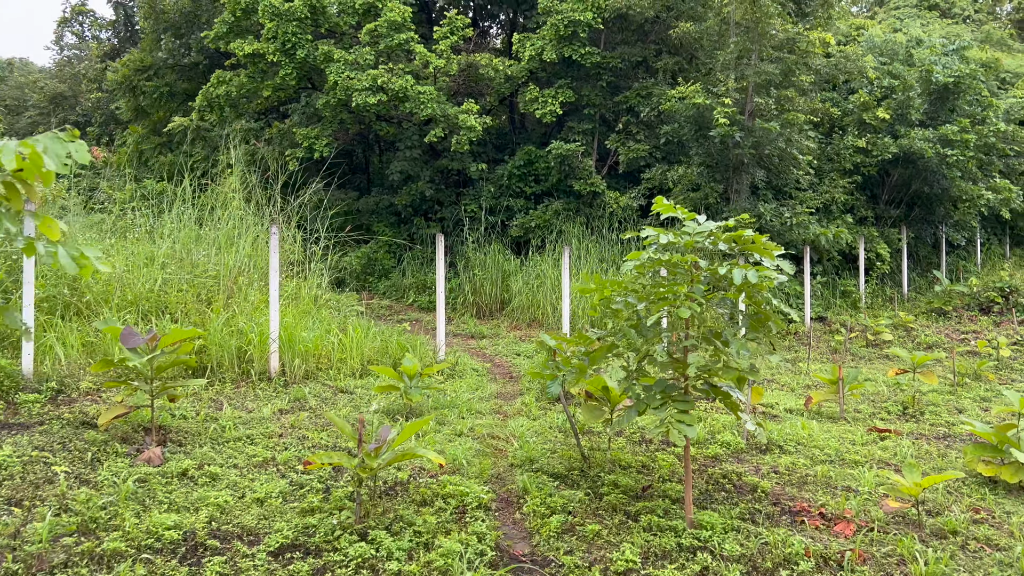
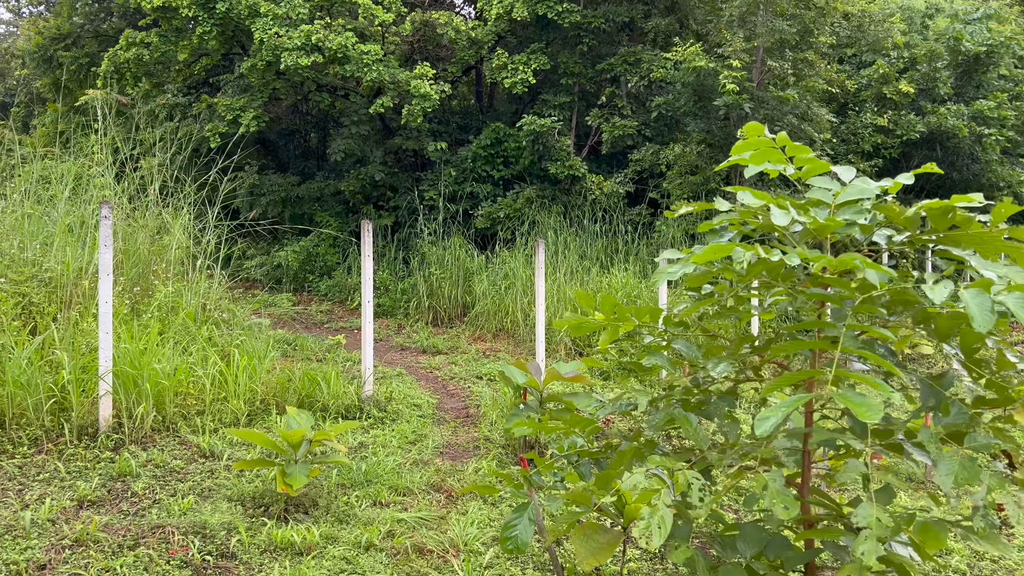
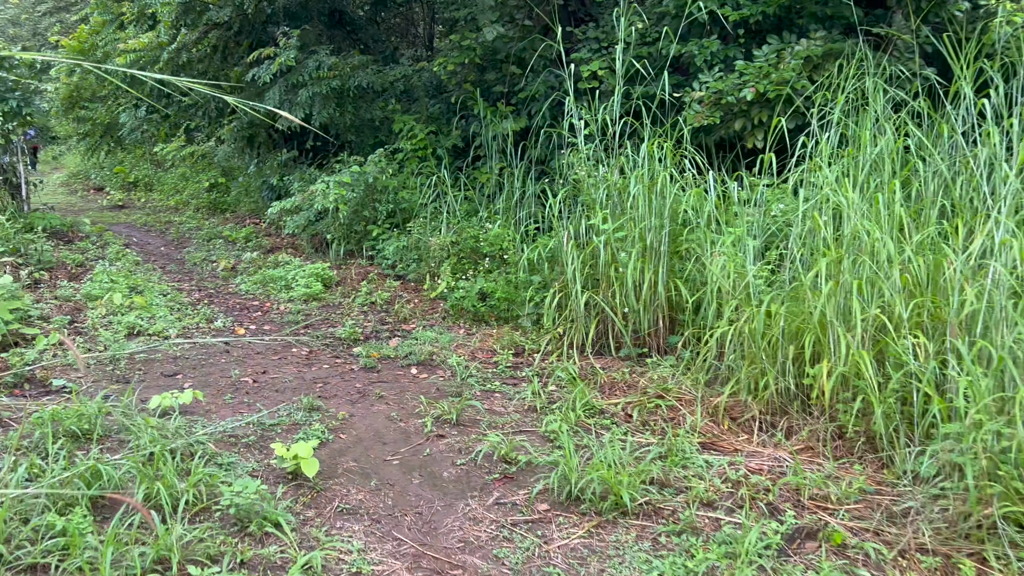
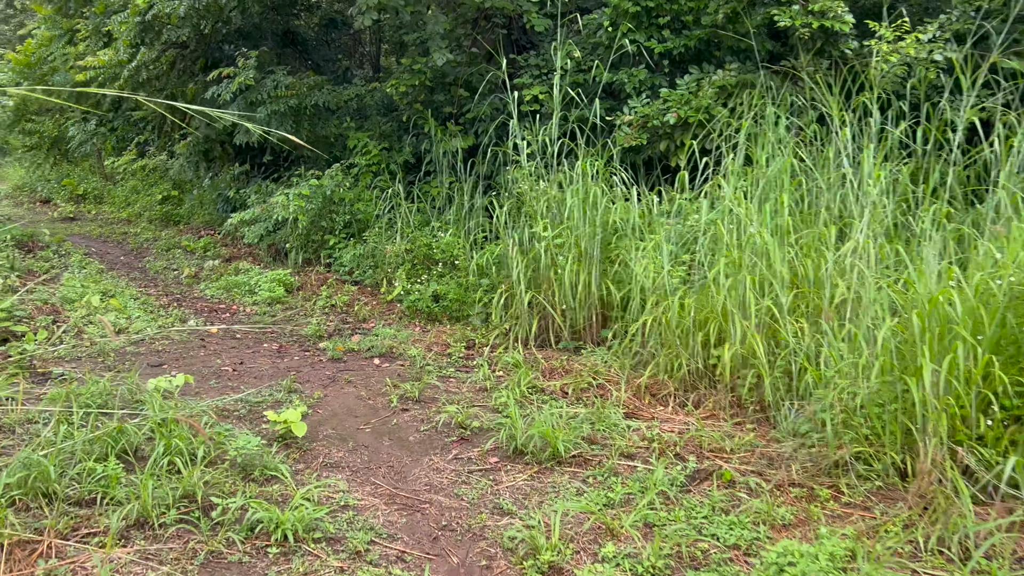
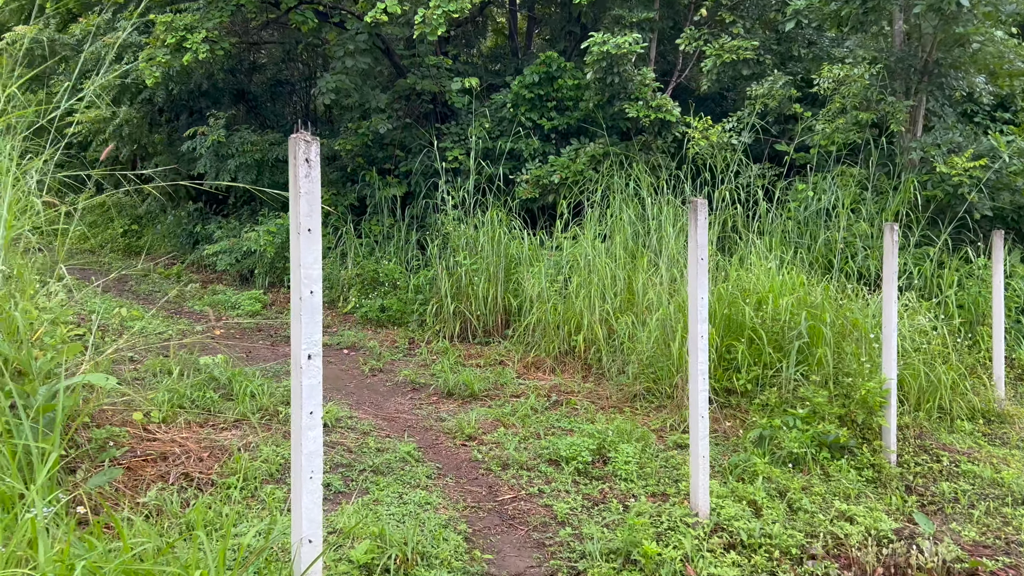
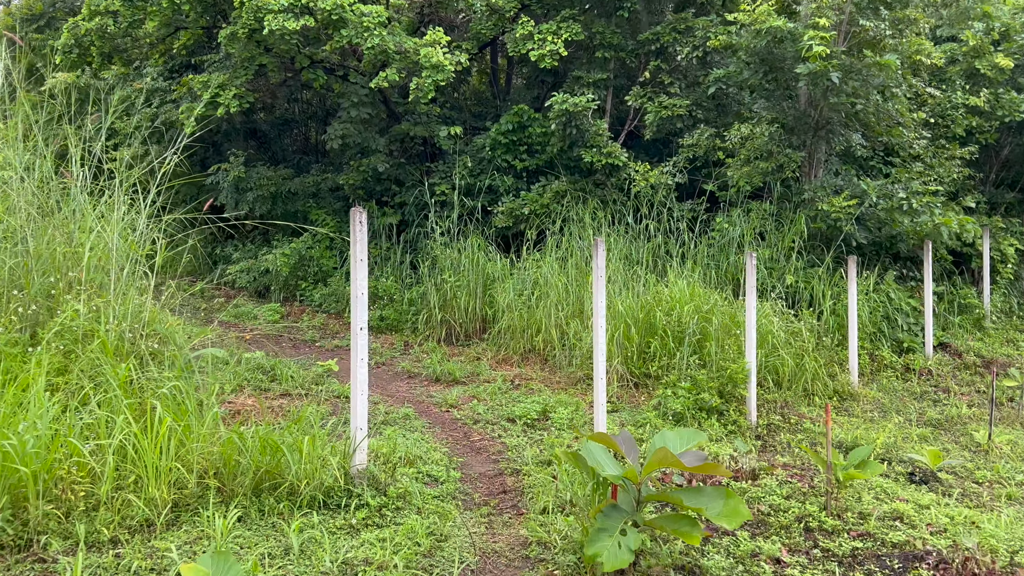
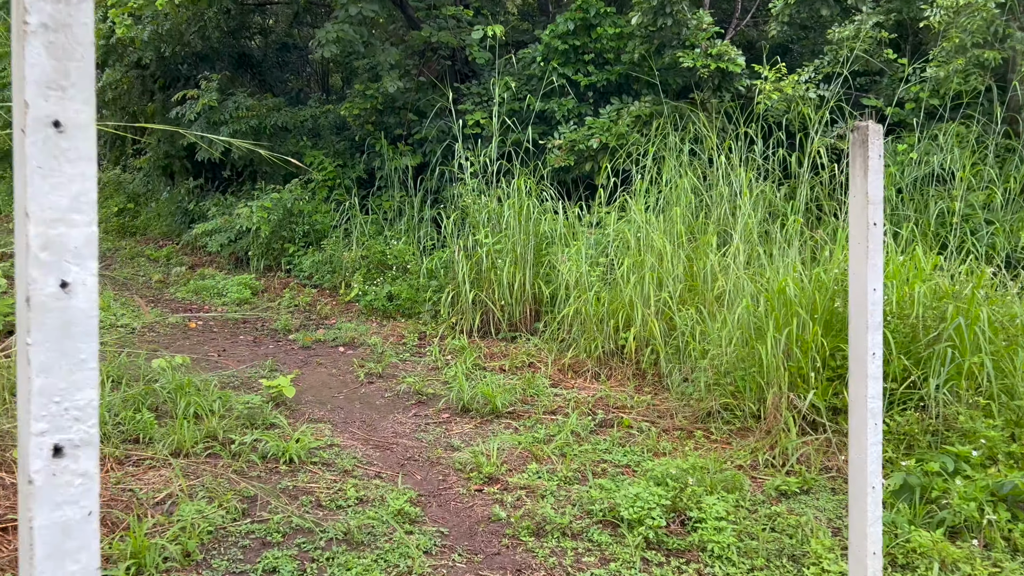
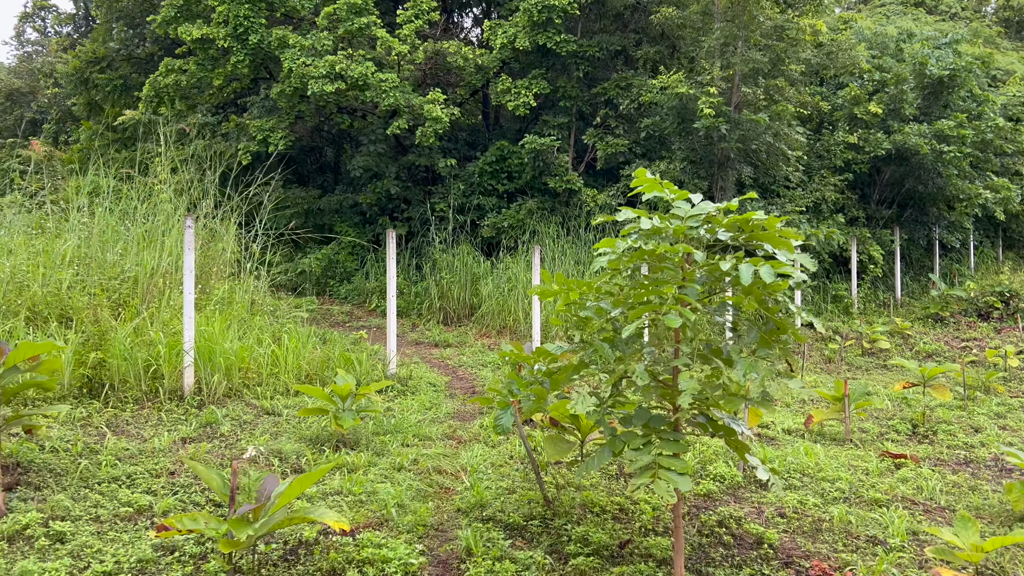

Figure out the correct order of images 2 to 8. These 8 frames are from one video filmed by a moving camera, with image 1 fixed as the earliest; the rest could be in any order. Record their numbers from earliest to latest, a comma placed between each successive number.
8, 2, 6, 5, 7, 4, 3
